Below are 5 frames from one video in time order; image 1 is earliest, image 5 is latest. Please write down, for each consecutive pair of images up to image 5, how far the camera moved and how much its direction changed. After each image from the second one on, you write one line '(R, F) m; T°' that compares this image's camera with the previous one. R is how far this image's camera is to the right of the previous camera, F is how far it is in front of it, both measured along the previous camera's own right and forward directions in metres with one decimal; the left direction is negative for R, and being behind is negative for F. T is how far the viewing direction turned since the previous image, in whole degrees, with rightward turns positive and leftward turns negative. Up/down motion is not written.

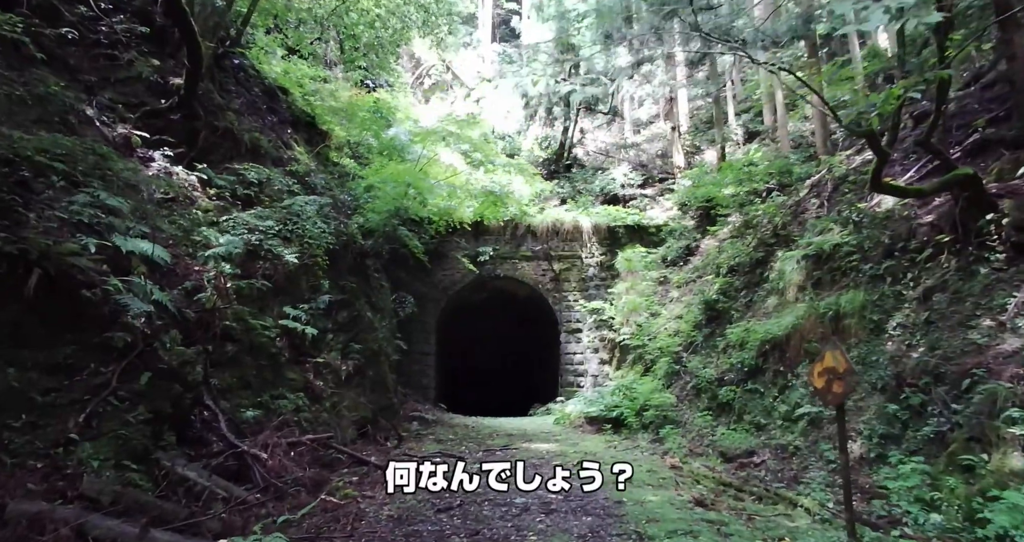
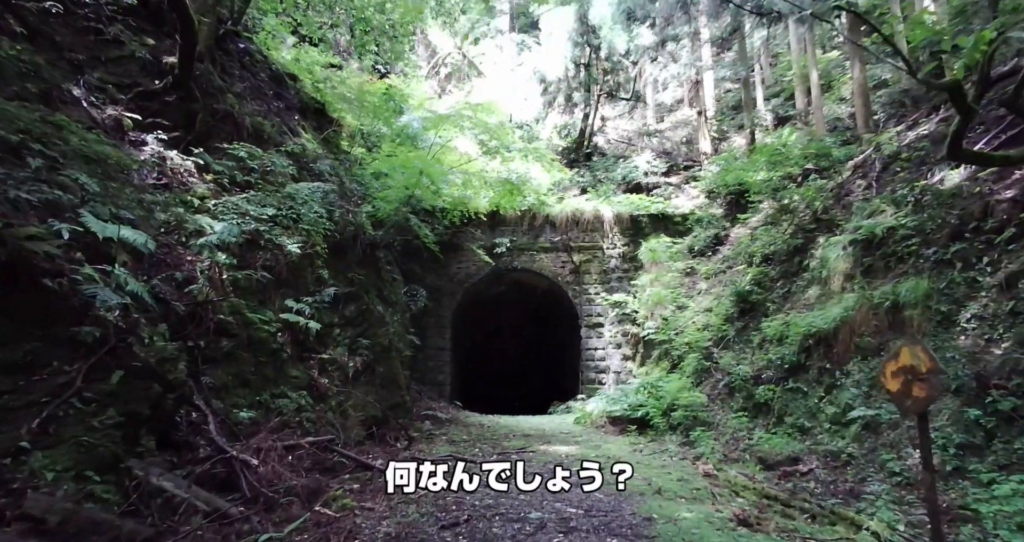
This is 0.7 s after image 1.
(0.0, +0.4) m; -2°
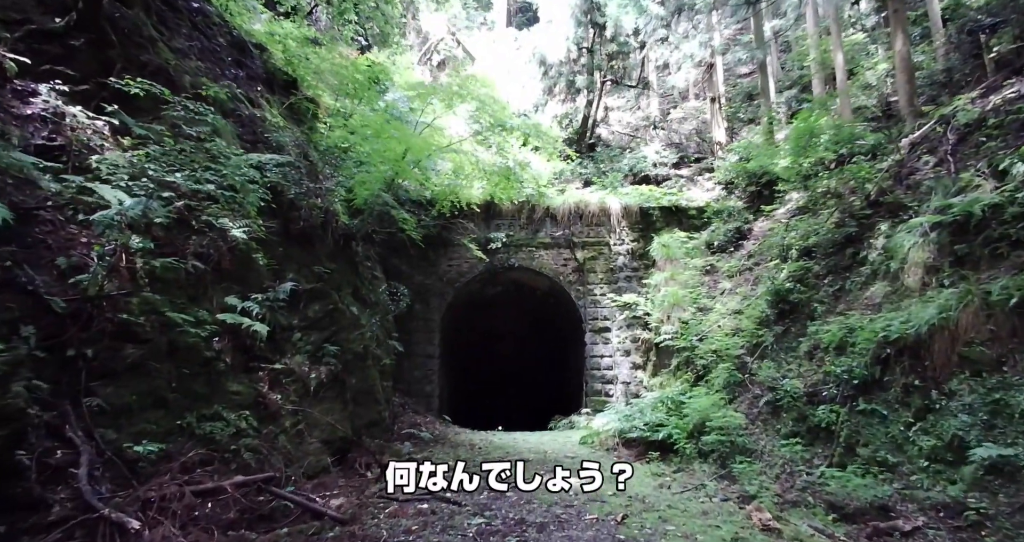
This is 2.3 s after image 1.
(0.0, +1.1) m; 0°
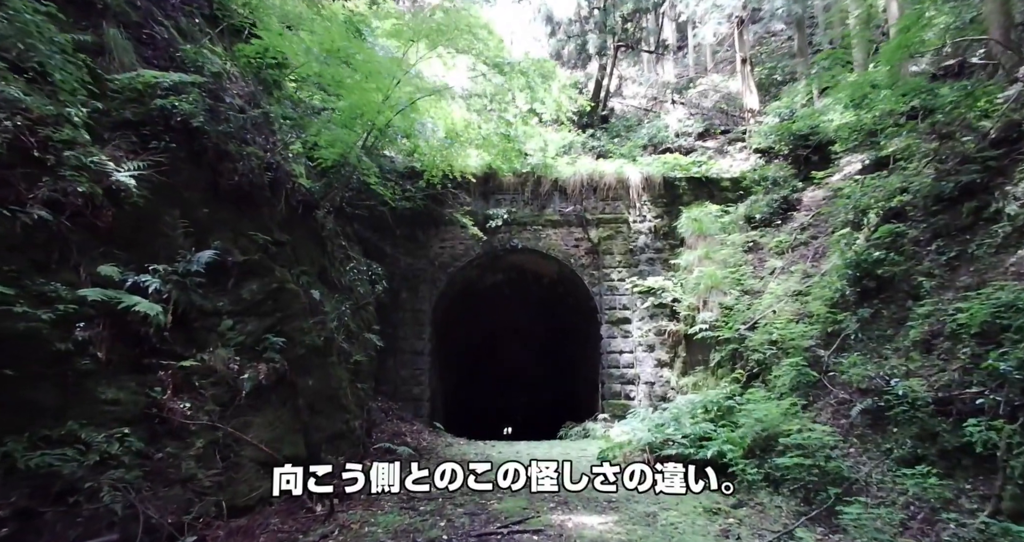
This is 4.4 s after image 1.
(+0.1, +1.4) m; -1°
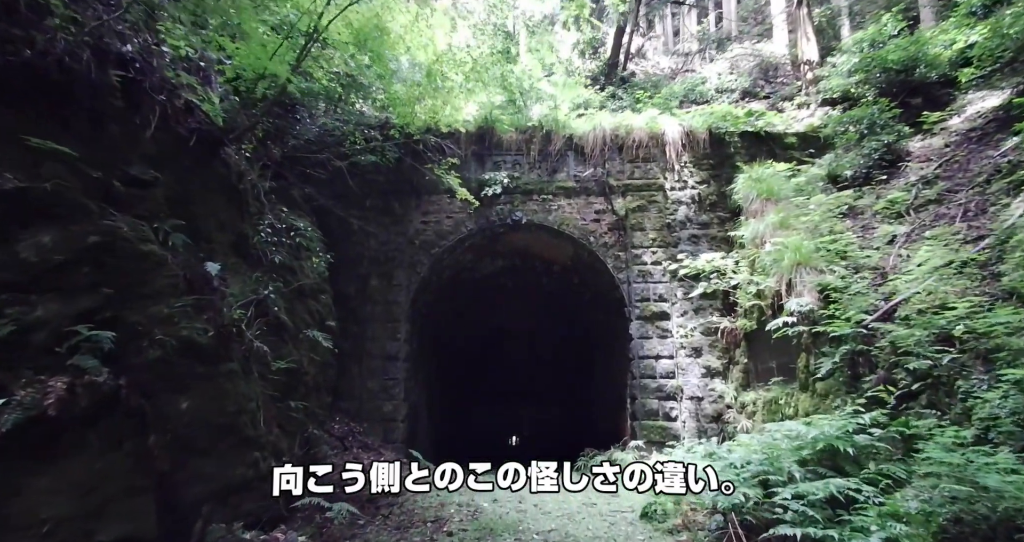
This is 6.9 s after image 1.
(0.0, +2.0) m; -1°
